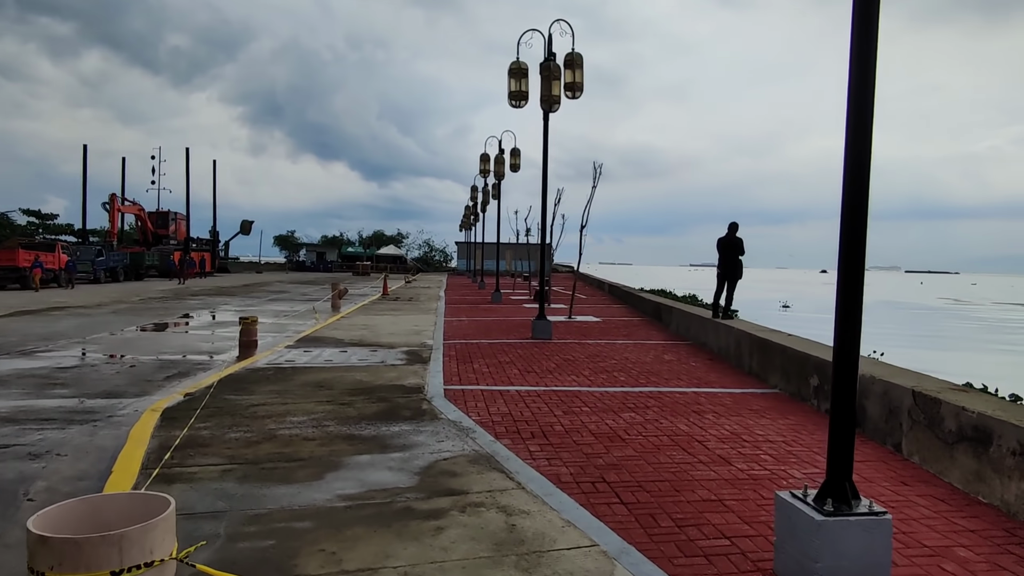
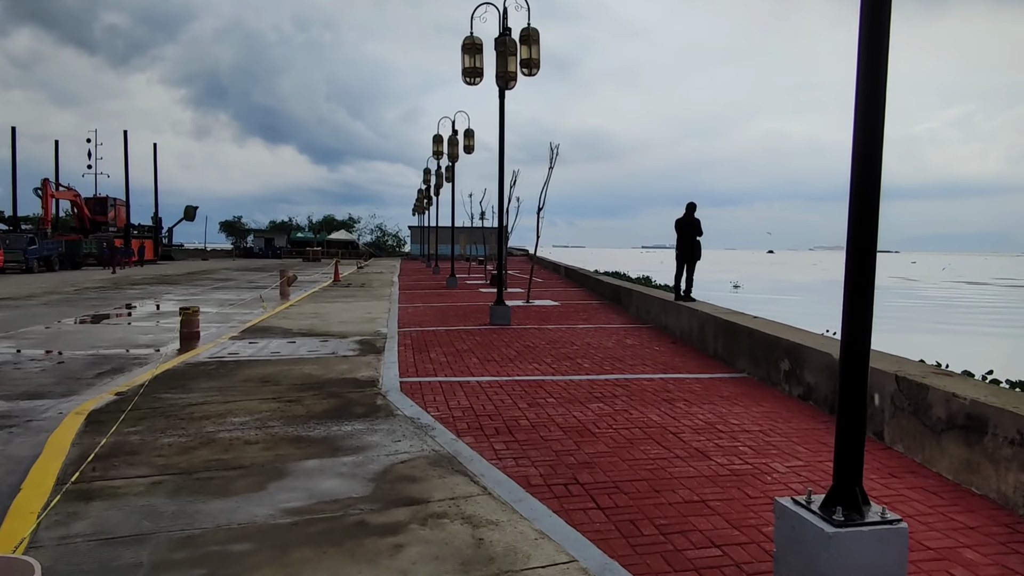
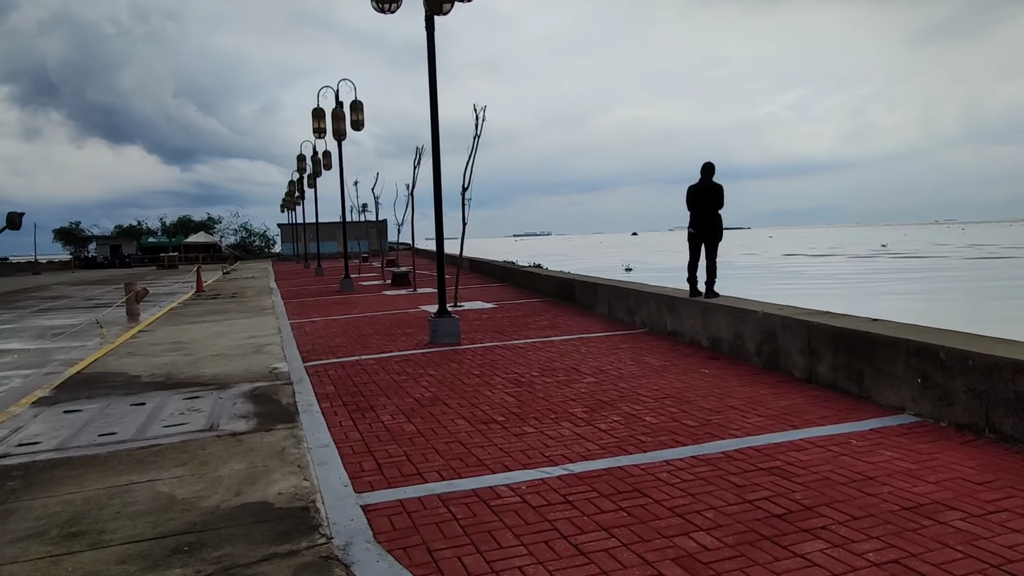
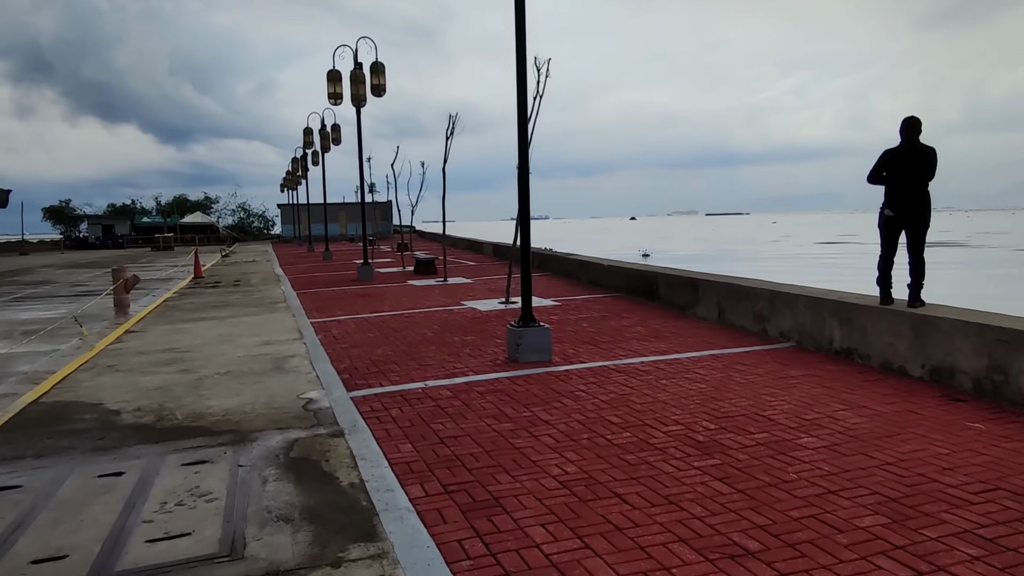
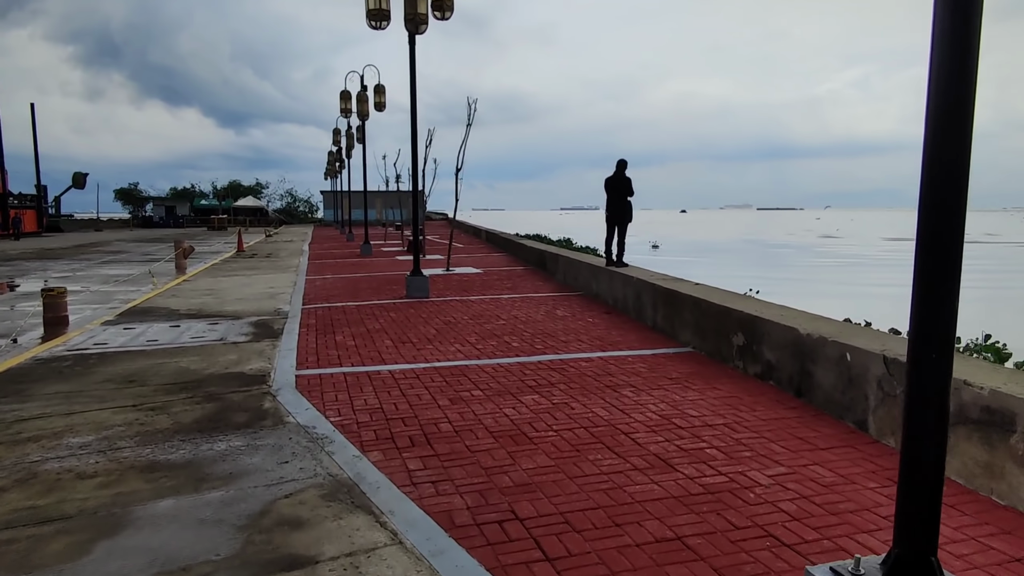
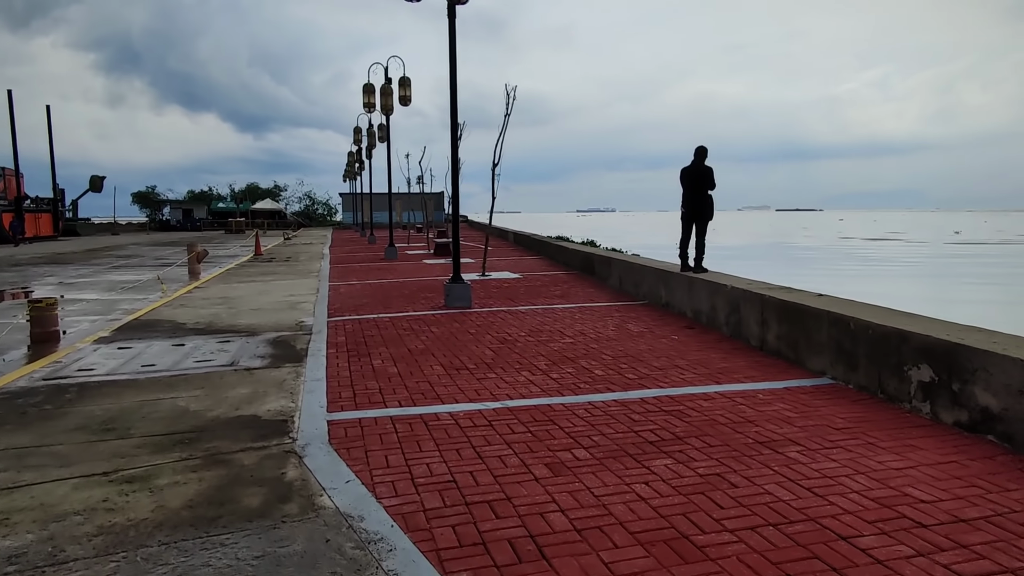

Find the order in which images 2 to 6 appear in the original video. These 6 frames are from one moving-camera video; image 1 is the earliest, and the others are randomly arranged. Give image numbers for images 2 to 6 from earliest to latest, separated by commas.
2, 5, 6, 3, 4
